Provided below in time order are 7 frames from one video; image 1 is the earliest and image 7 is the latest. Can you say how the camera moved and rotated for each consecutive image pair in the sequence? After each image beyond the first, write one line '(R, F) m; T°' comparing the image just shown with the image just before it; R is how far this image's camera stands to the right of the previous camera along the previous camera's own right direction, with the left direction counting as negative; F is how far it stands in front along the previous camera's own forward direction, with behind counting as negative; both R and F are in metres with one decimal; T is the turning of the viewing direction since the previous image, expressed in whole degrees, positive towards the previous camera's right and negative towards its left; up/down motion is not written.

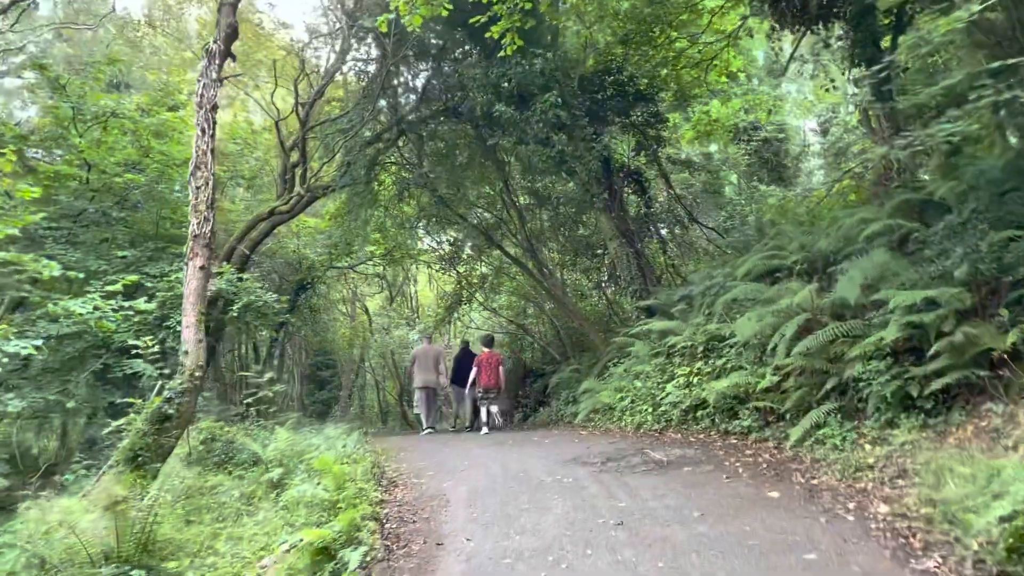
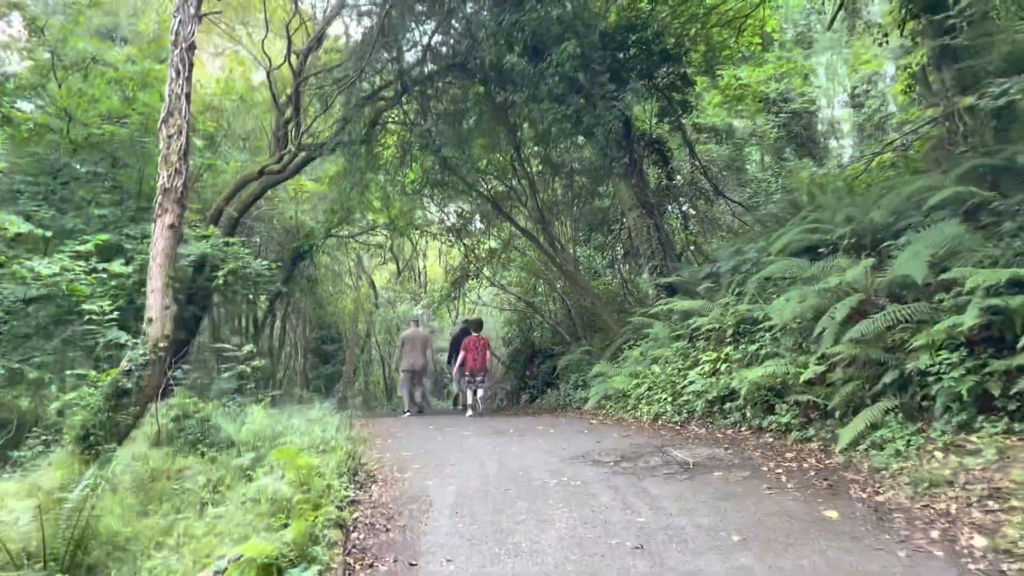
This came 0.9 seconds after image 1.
(+0.1, +1.2) m; -1°
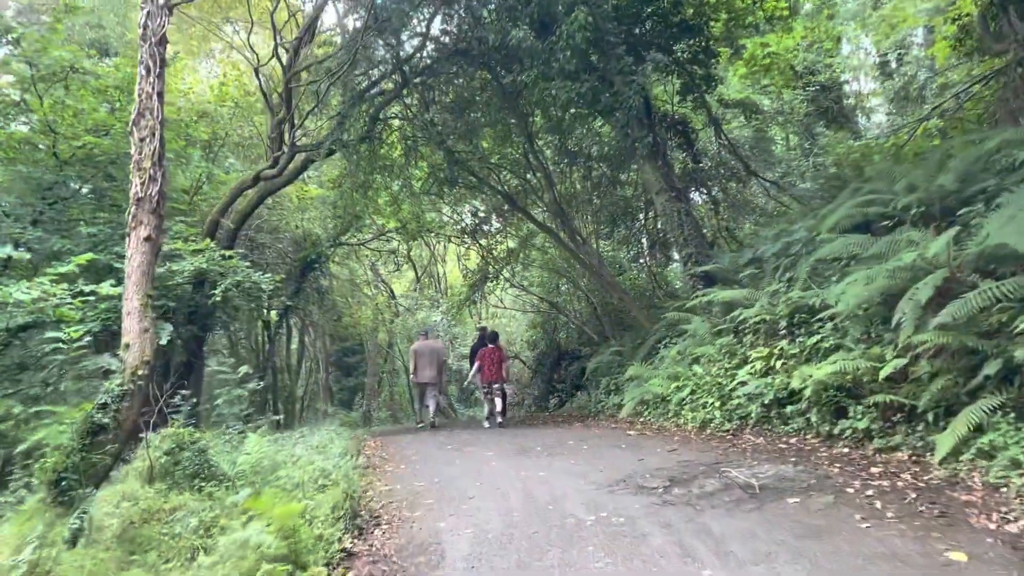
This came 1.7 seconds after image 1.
(0.0, +1.1) m; -2°
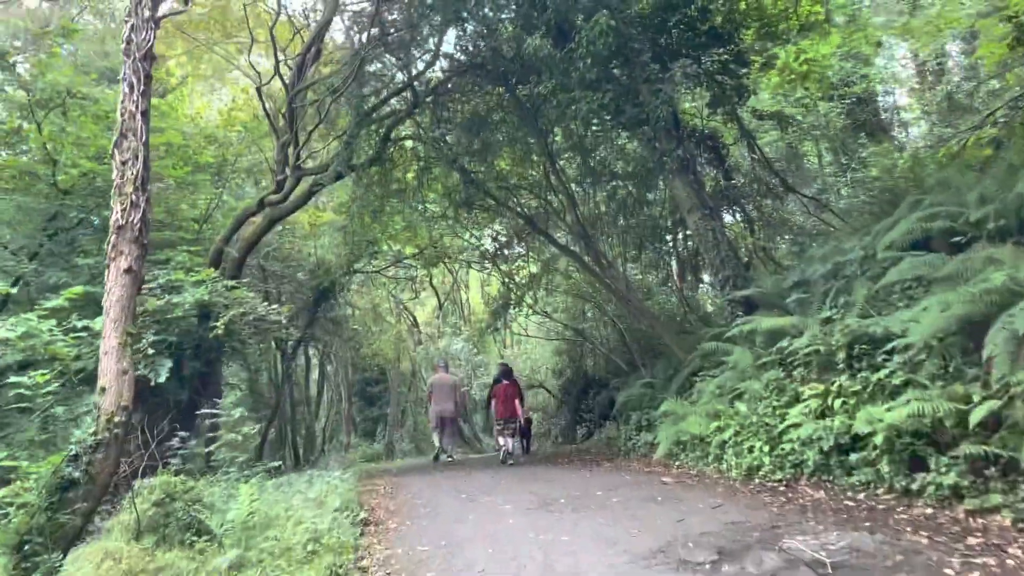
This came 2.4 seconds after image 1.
(+0.1, +0.9) m; -2°
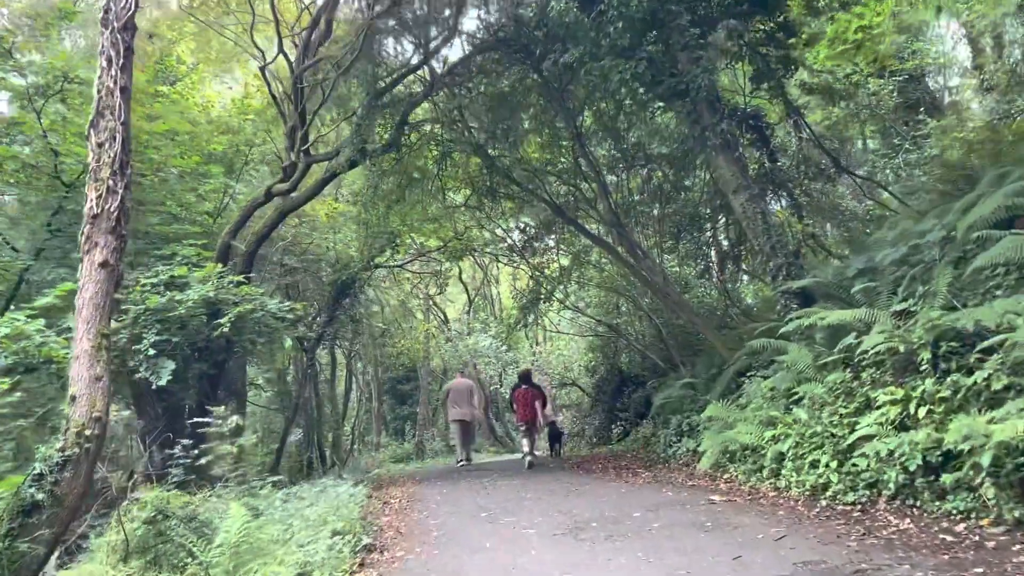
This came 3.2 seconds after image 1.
(+0.1, +1.0) m; -2°
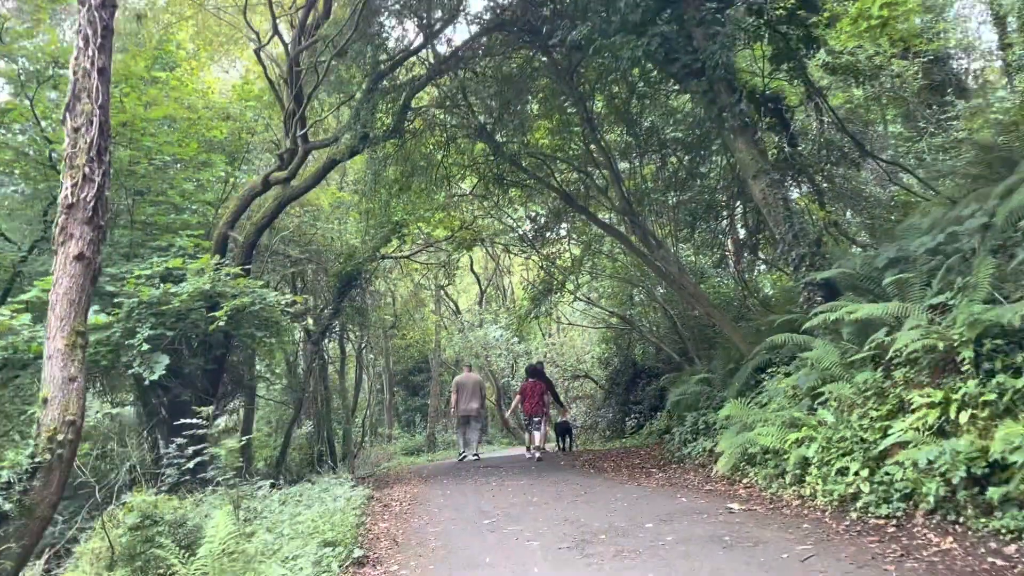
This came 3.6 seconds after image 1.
(+0.1, +0.5) m; -1°
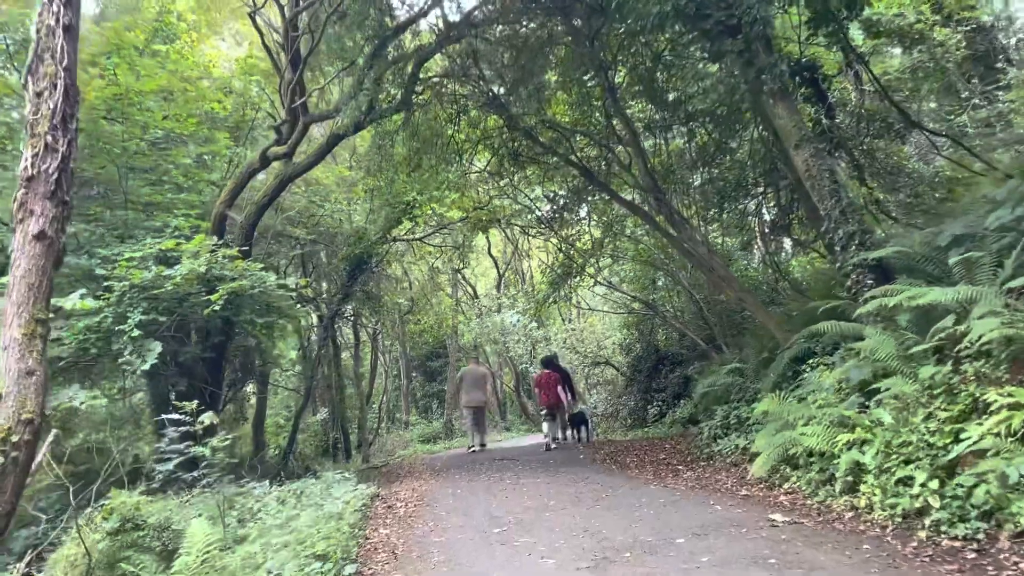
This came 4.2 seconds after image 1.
(+0.1, +0.7) m; -1°
